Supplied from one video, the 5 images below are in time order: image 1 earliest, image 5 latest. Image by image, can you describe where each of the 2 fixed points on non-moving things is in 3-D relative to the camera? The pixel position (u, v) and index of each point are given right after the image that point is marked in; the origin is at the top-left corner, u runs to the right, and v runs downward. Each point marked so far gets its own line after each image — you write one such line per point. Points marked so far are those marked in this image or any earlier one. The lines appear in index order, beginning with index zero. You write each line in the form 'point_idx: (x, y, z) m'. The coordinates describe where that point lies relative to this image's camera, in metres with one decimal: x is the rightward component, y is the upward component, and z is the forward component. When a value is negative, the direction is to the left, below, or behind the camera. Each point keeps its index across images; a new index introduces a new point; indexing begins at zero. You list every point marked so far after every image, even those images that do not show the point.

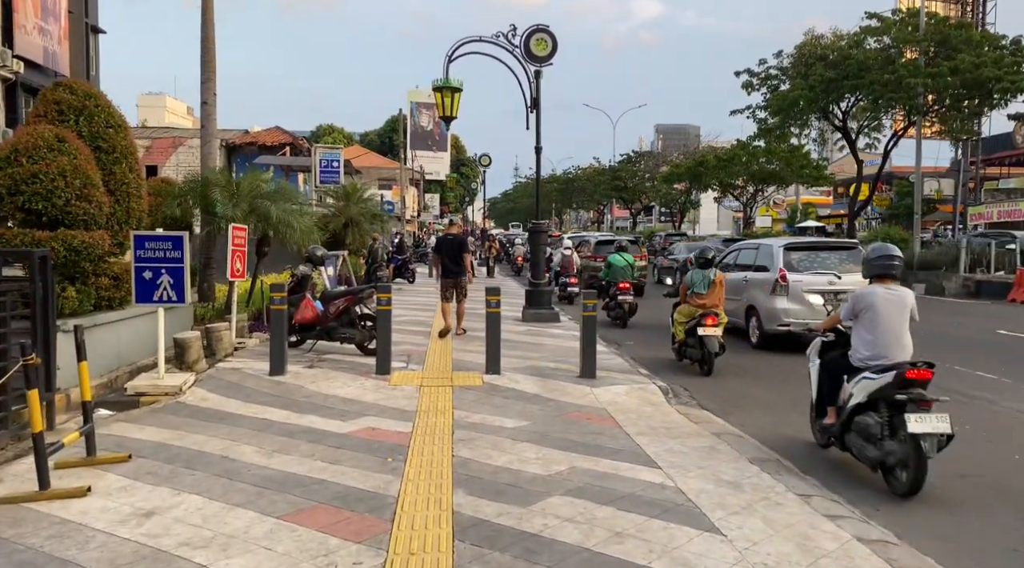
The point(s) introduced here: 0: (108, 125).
0: (-4.6, +1.8, +9.5) m
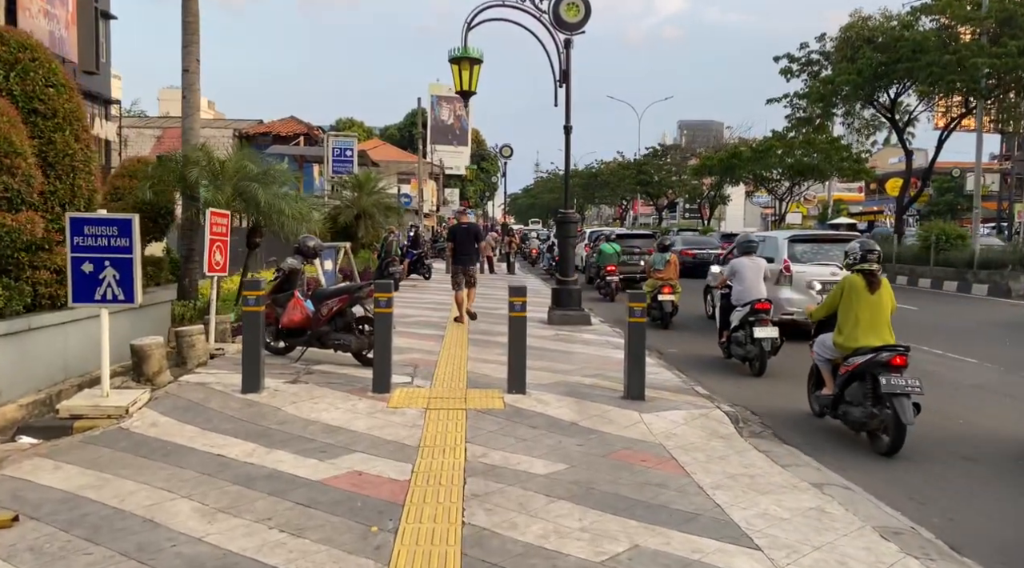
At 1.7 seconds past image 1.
0: (-4.3, +1.9, +7.8) m
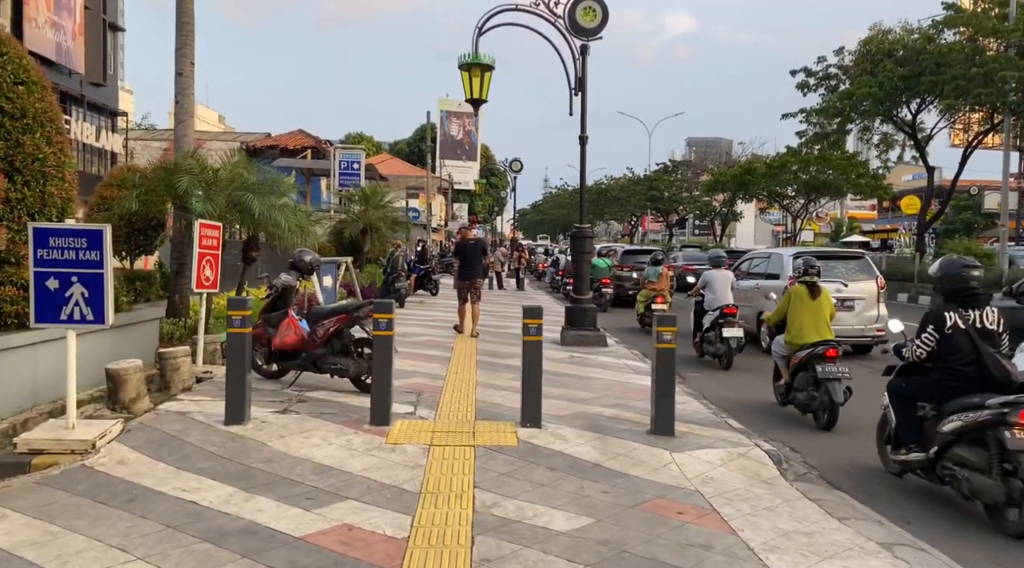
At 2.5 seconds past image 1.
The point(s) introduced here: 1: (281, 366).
0: (-4.2, +1.7, +7.0) m
1: (-2.4, -0.9, +8.6) m
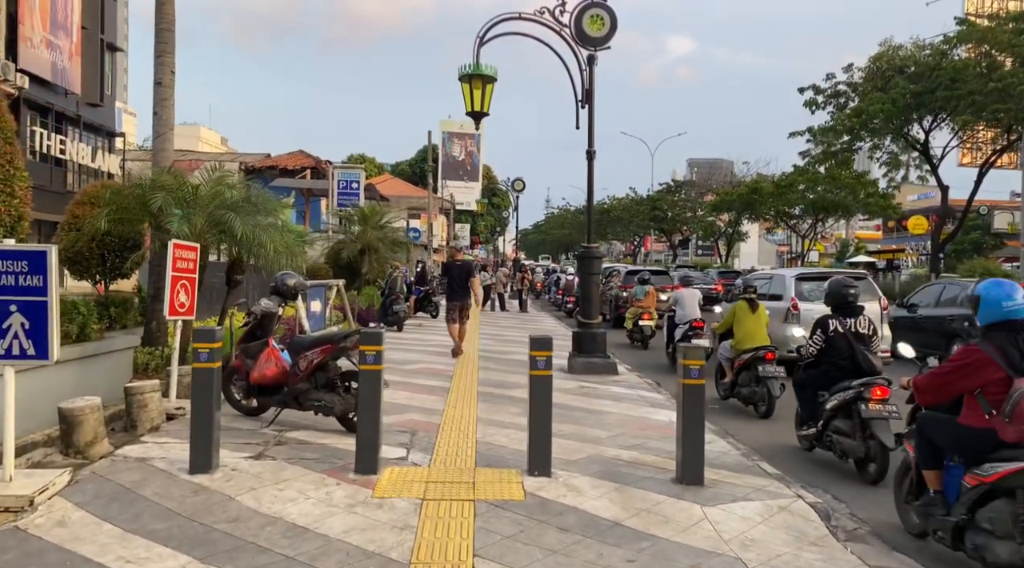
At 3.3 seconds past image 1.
0: (-4.2, +1.5, +6.3) m
1: (-2.3, -1.1, +7.7) m
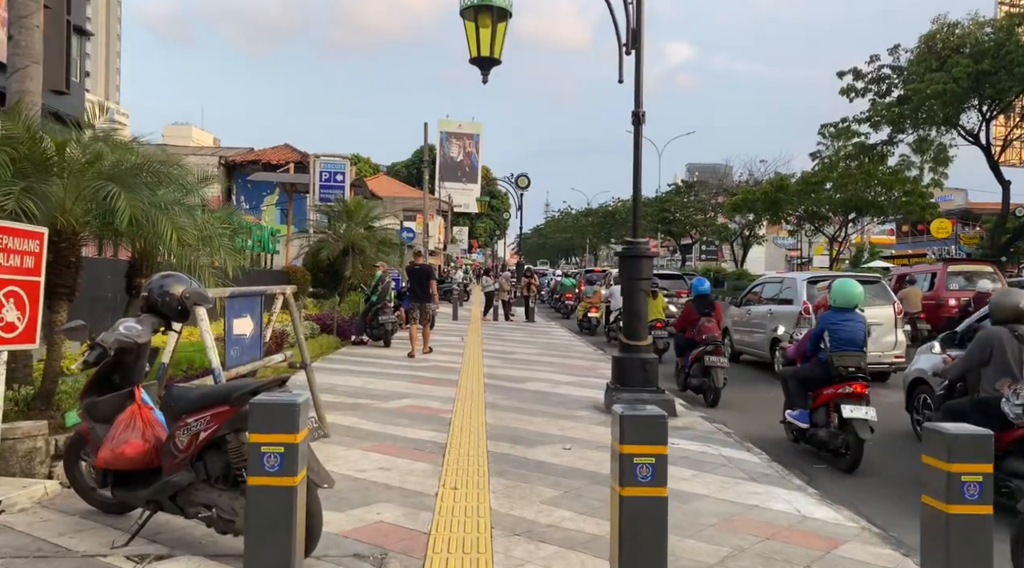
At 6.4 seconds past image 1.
0: (-3.9, +1.5, +3.0) m
1: (-2.1, -1.1, +4.4) m
